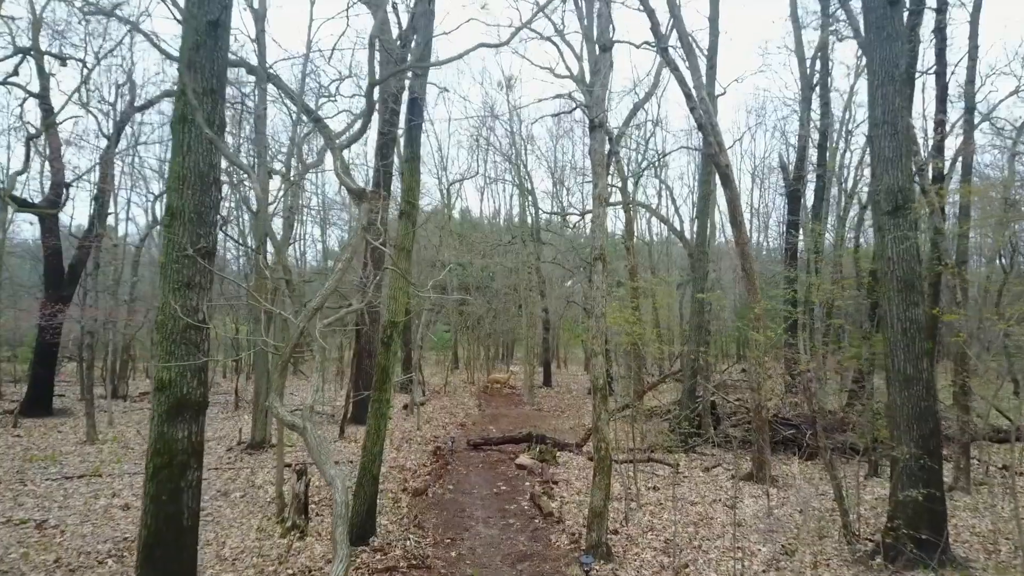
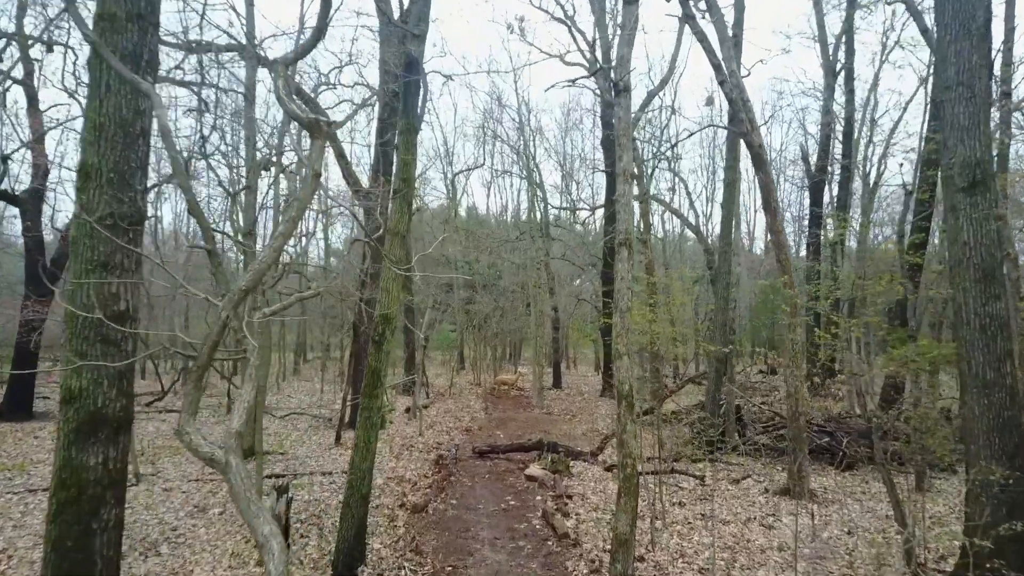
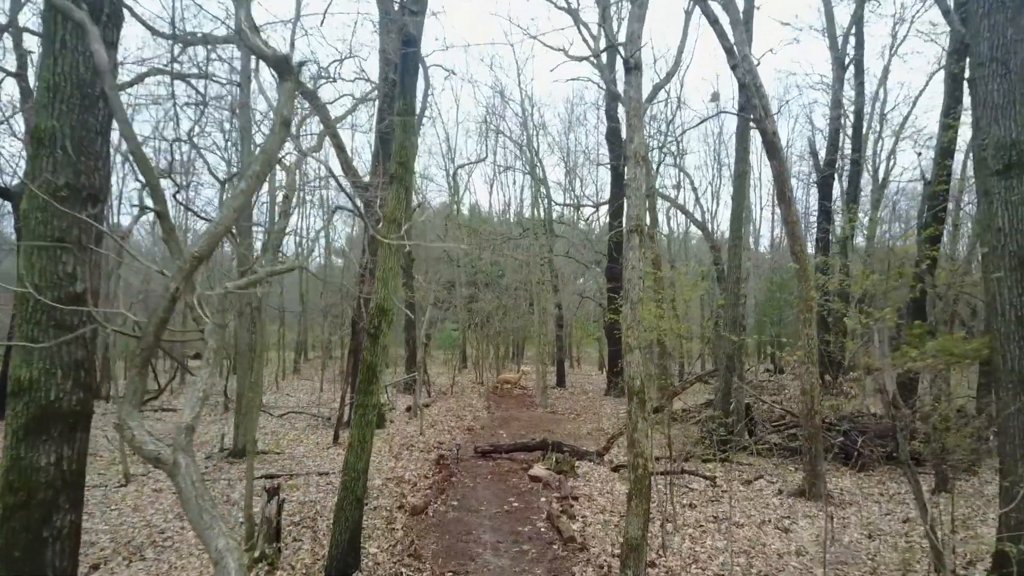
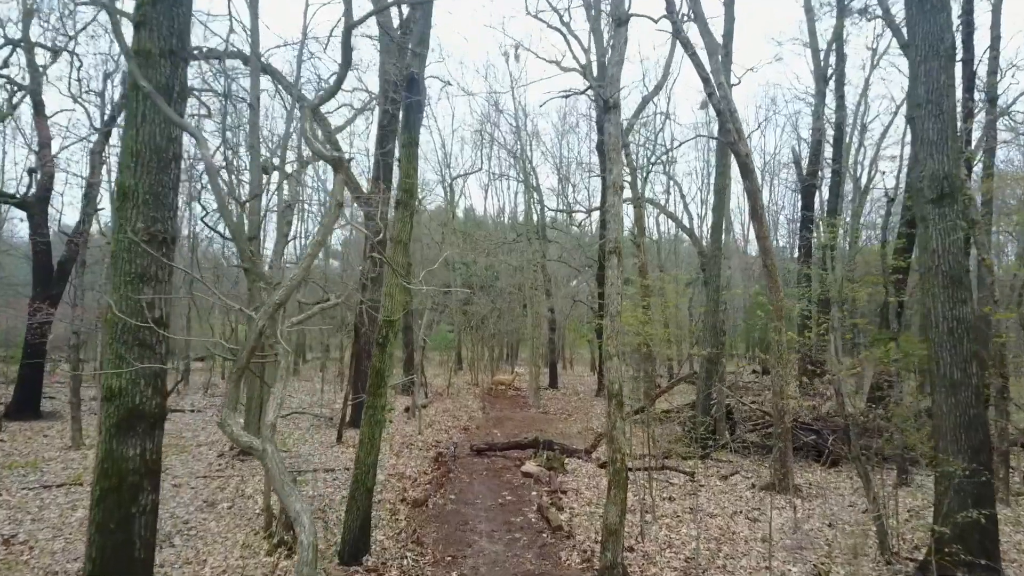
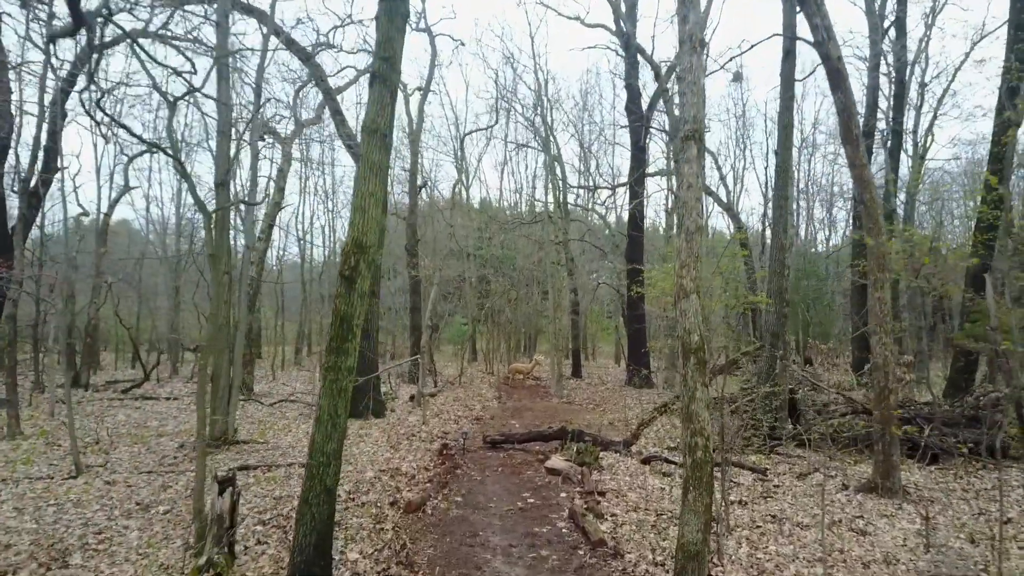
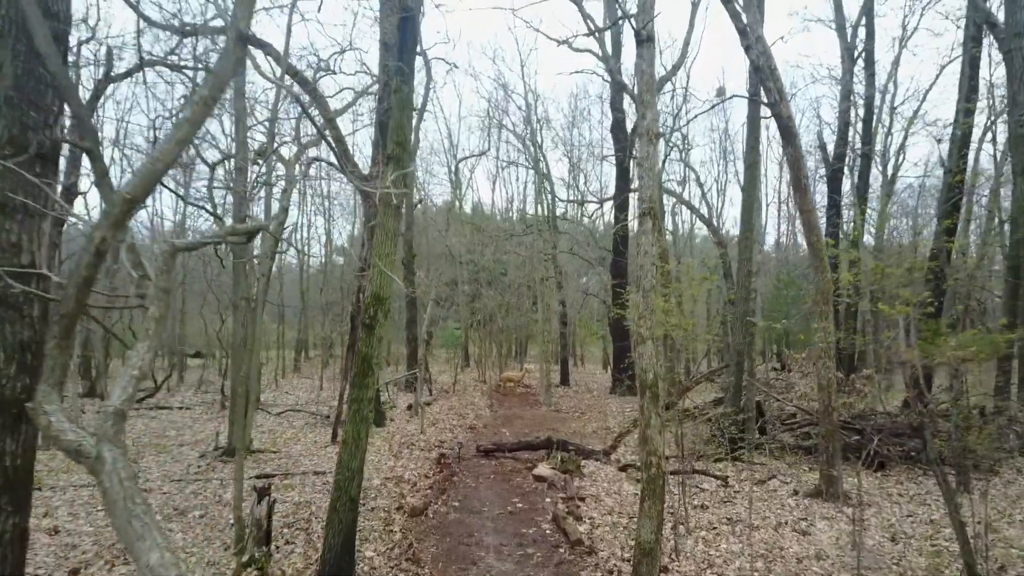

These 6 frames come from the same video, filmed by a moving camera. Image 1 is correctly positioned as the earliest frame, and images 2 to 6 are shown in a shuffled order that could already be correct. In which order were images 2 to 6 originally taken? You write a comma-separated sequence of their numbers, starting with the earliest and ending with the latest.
4, 2, 3, 6, 5
